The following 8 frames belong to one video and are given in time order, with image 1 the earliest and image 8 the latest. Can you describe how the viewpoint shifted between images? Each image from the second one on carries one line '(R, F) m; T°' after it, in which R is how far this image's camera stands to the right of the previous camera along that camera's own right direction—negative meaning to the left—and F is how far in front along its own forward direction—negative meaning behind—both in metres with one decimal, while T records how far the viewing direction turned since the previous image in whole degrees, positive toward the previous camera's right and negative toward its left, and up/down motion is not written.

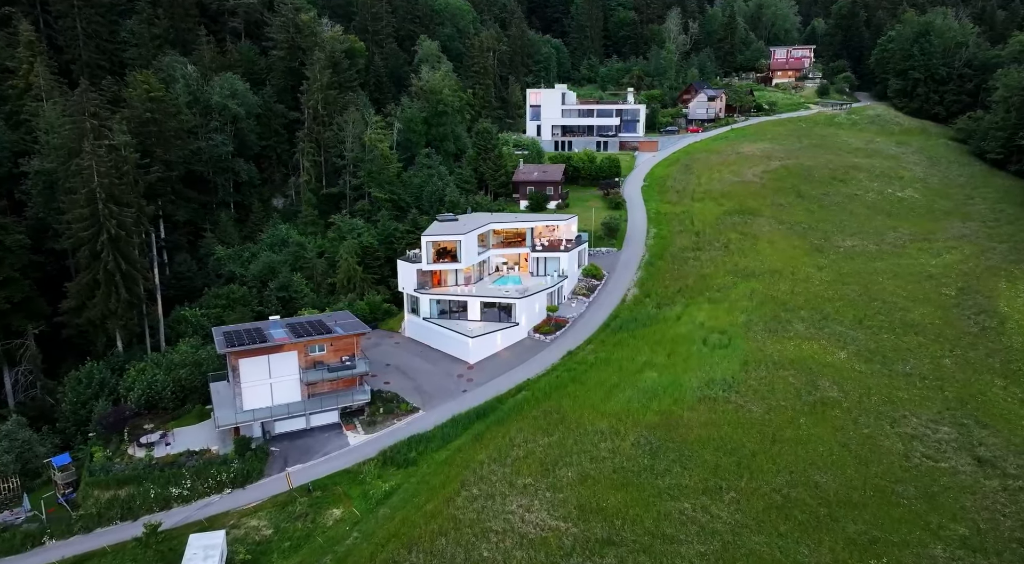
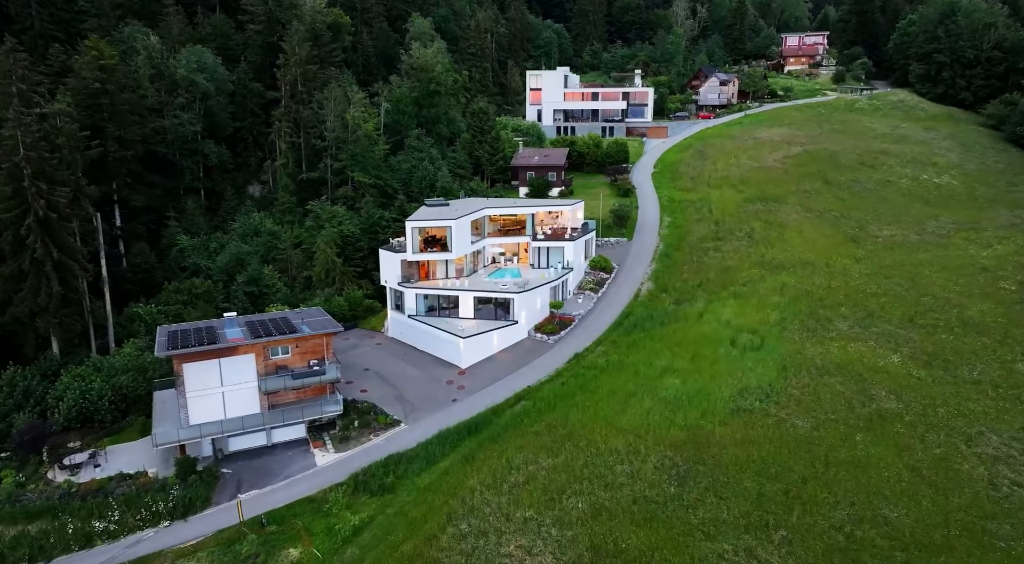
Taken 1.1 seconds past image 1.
(+0.1, +6.4) m; 0°
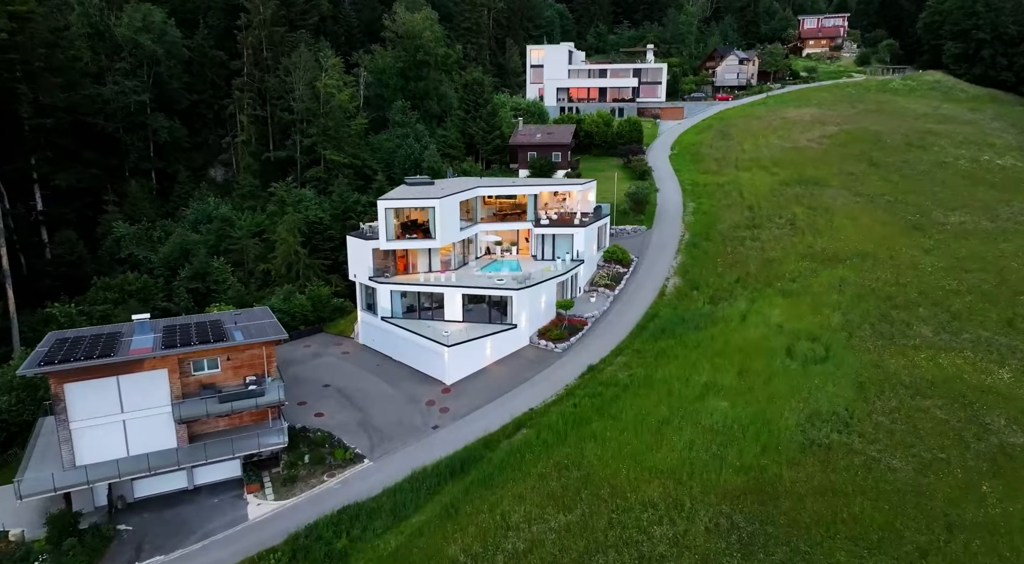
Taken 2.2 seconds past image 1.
(+0.1, +8.5) m; 0°
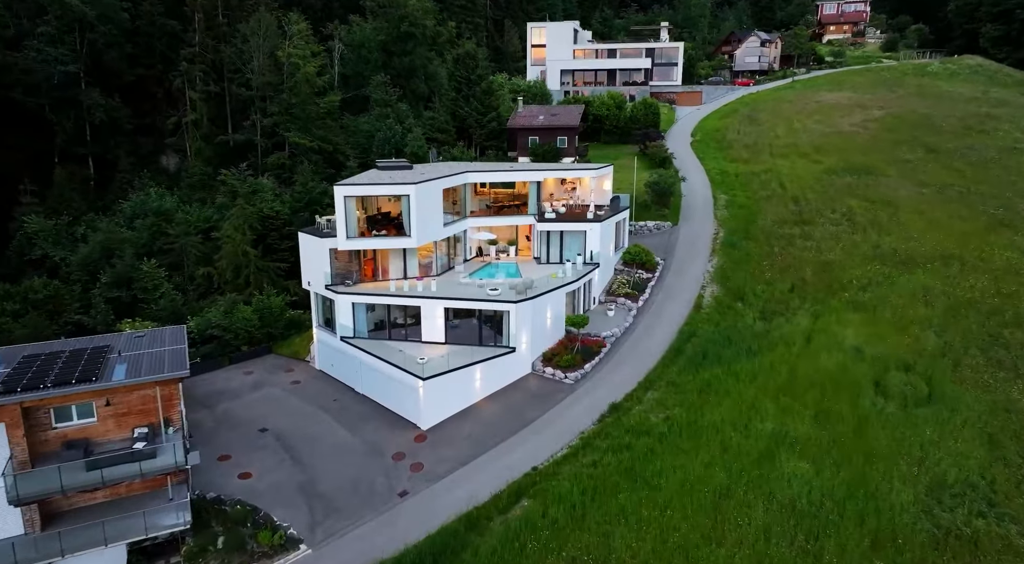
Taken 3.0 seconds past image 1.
(+0.1, +8.1) m; 0°
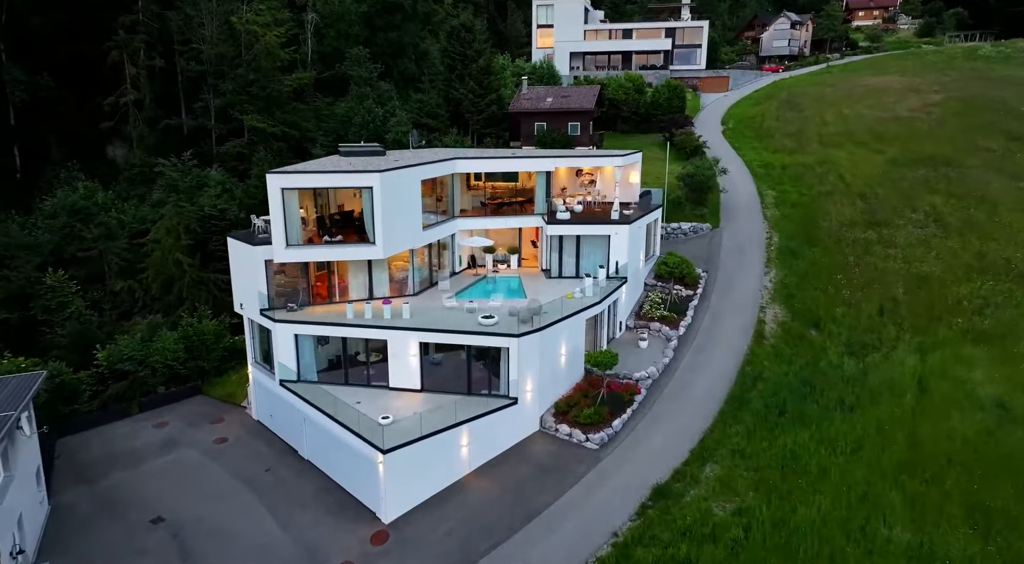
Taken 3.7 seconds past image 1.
(+0.1, +7.6) m; 0°
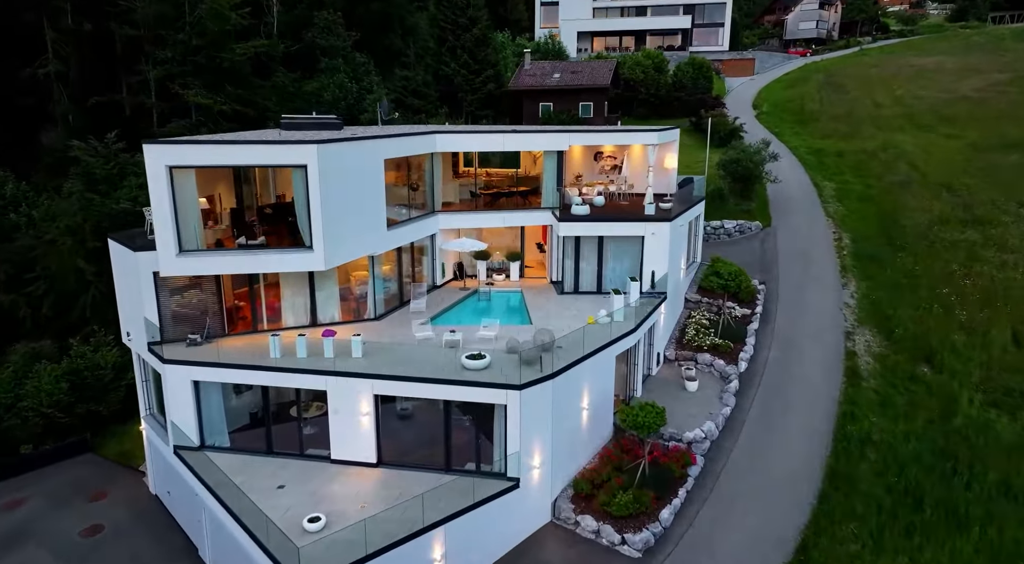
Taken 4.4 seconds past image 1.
(0.0, +6.6) m; 0°
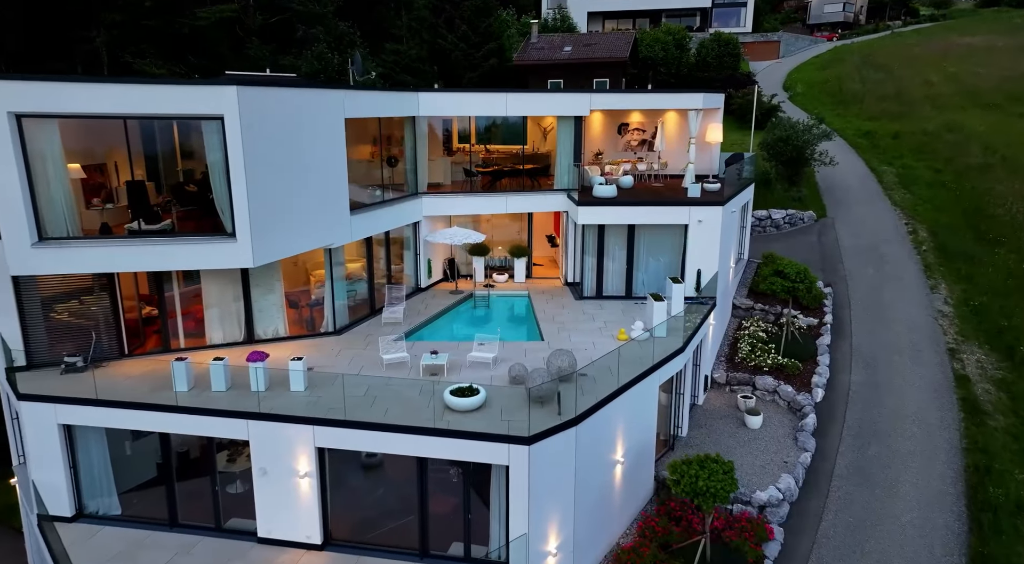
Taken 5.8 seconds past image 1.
(0.0, +4.3) m; 0°
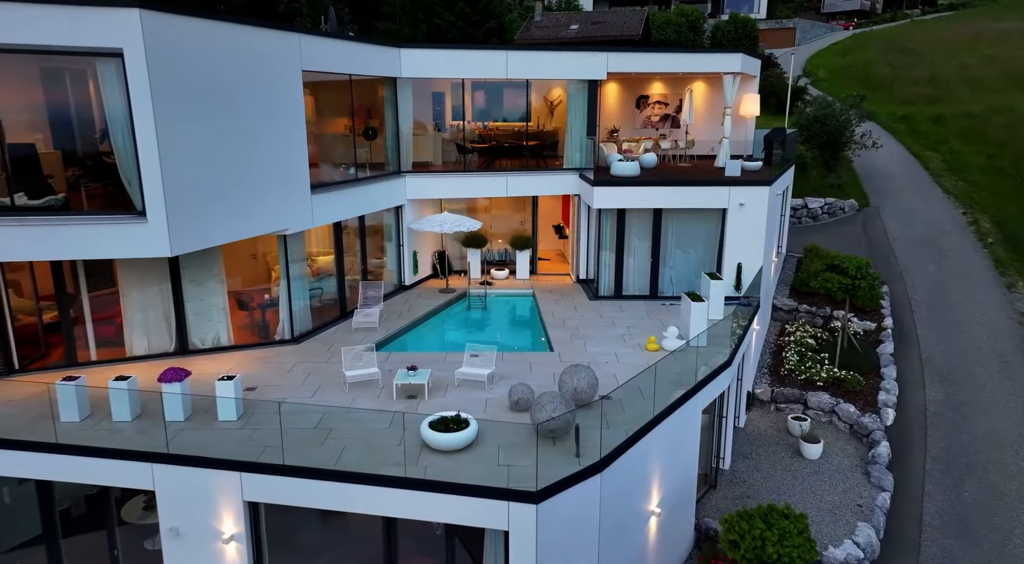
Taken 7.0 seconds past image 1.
(0.0, +2.6) m; 0°
